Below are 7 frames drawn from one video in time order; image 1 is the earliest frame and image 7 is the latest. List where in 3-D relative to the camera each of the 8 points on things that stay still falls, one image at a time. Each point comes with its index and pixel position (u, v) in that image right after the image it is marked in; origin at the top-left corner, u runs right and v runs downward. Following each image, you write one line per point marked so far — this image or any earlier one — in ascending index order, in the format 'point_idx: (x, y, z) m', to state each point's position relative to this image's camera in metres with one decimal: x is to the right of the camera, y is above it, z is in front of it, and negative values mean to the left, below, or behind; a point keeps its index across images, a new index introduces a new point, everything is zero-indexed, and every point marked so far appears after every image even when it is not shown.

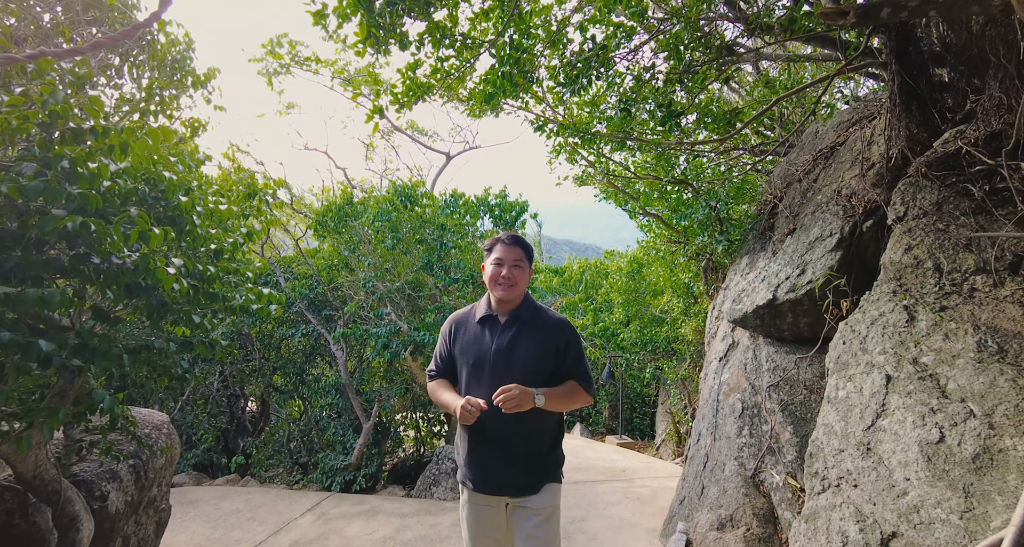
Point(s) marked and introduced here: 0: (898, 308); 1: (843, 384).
0: (+1.7, -0.1, +2.3) m
1: (+1.5, -0.5, +2.4) m
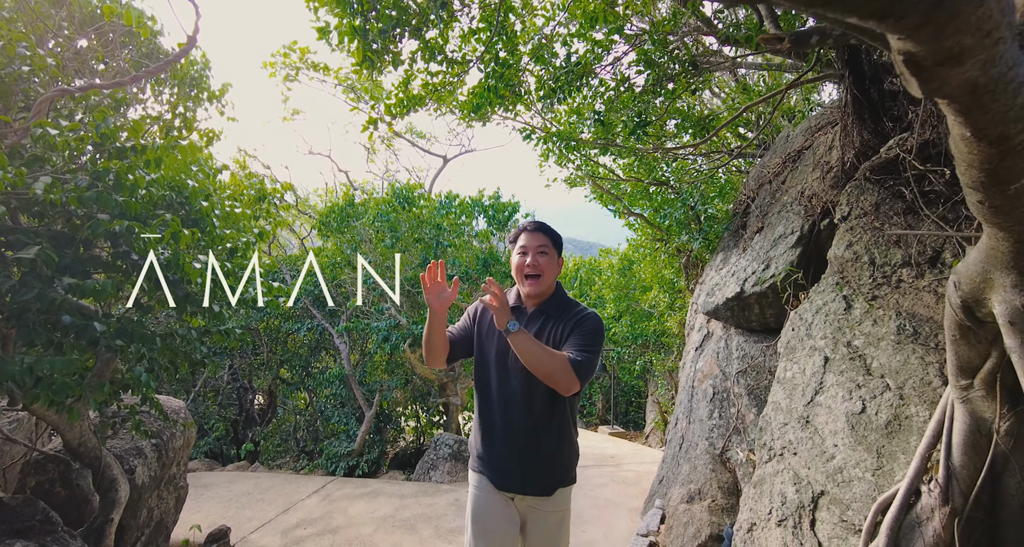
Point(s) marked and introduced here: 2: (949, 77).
0: (+1.6, -0.1, +2.6) m
1: (+1.4, -0.5, +2.7) m
2: (+0.6, +0.3, +0.7) m
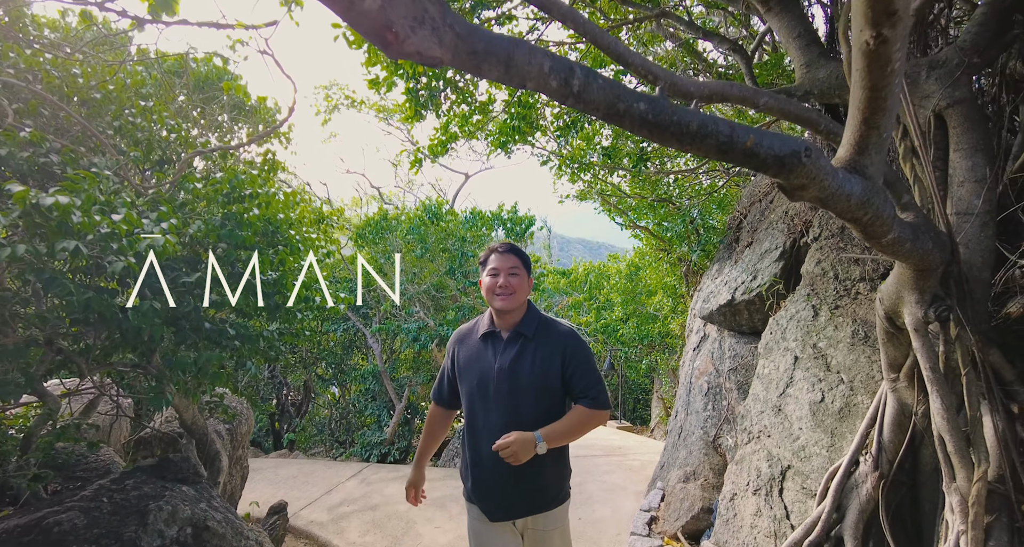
0: (+1.7, -0.2, +3.2) m
1: (+1.5, -0.5, +3.2) m
2: (+0.7, +0.2, +1.2) m
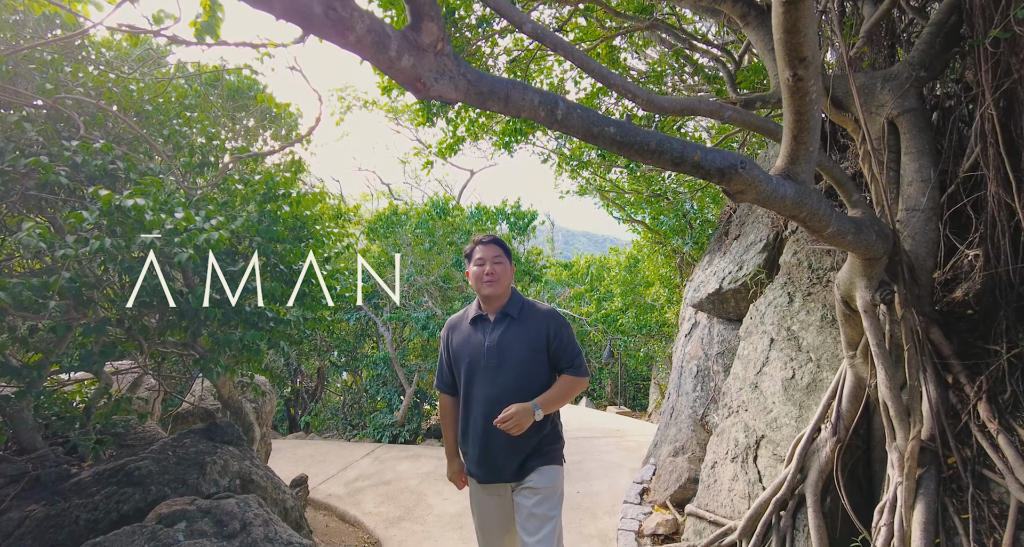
0: (+1.8, -0.1, +3.5) m
1: (+1.6, -0.5, +3.5) m
2: (+0.7, +0.2, +1.5) m
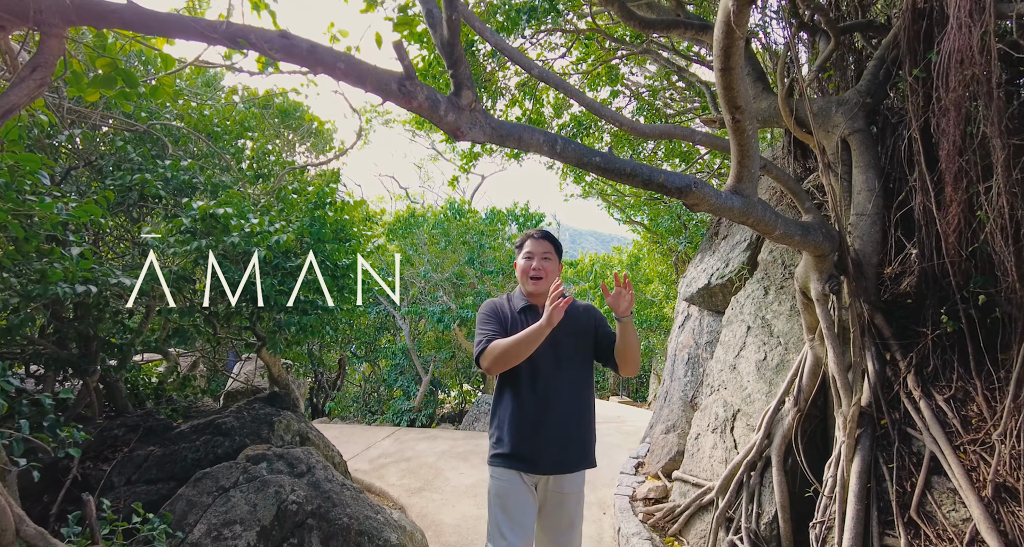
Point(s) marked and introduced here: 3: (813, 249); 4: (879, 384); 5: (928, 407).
0: (+1.8, -0.1, +3.9) m
1: (+1.6, -0.4, +4.0) m
2: (+0.7, +0.2, +2.0) m
3: (+1.5, +0.1, +2.7) m
4: (+1.9, -0.6, +2.7) m
5: (+2.0, -0.6, +2.5) m
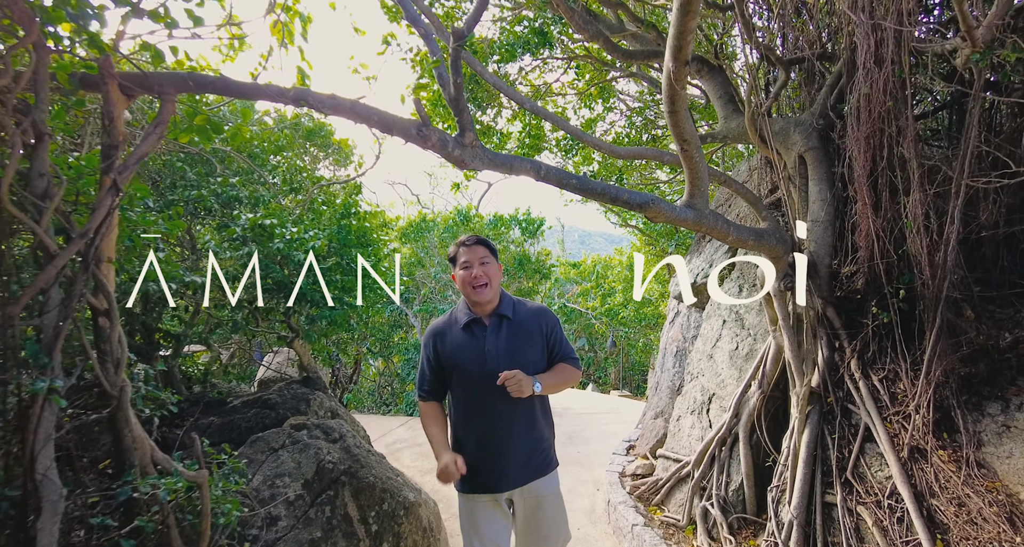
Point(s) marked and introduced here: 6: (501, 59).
0: (+1.8, -0.1, +4.4) m
1: (+1.6, -0.4, +4.5) m
2: (+0.7, +0.2, +2.5) m
3: (+1.5, +0.1, +3.2) m
4: (+1.9, -0.6, +3.2) m
5: (+1.9, -0.6, +3.0) m
6: (-0.1, +1.7, +4.3) m
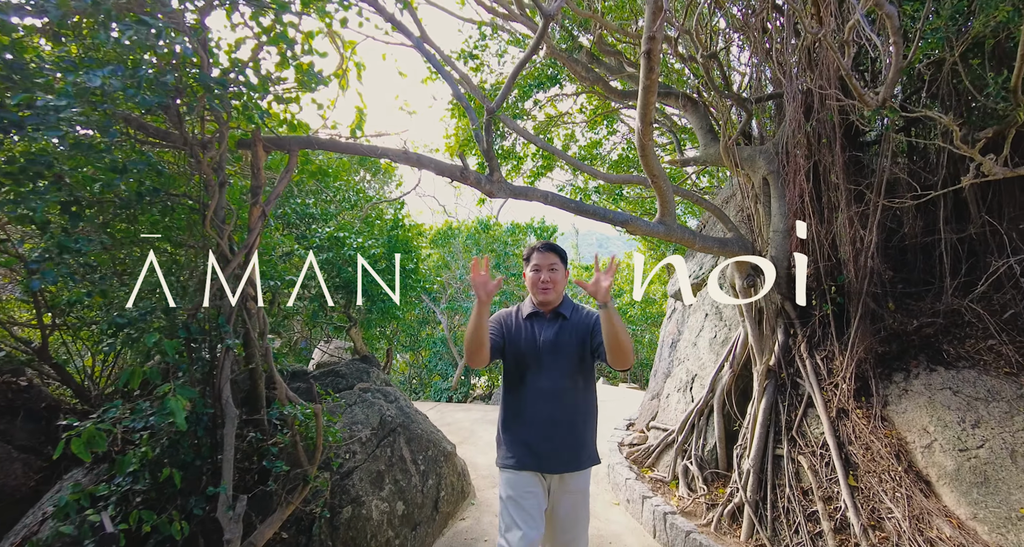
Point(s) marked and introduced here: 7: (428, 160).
0: (+2.0, -0.1, +5.2) m
1: (+1.8, -0.5, +5.2) m
2: (+0.8, +0.3, +3.3) m
3: (+1.6, +0.1, +3.9) m
4: (+2.0, -0.6, +3.9) m
5: (+2.1, -0.6, +3.7) m
6: (+0.1, +1.7, +5.1) m
7: (-0.4, +0.6, +2.8) m
